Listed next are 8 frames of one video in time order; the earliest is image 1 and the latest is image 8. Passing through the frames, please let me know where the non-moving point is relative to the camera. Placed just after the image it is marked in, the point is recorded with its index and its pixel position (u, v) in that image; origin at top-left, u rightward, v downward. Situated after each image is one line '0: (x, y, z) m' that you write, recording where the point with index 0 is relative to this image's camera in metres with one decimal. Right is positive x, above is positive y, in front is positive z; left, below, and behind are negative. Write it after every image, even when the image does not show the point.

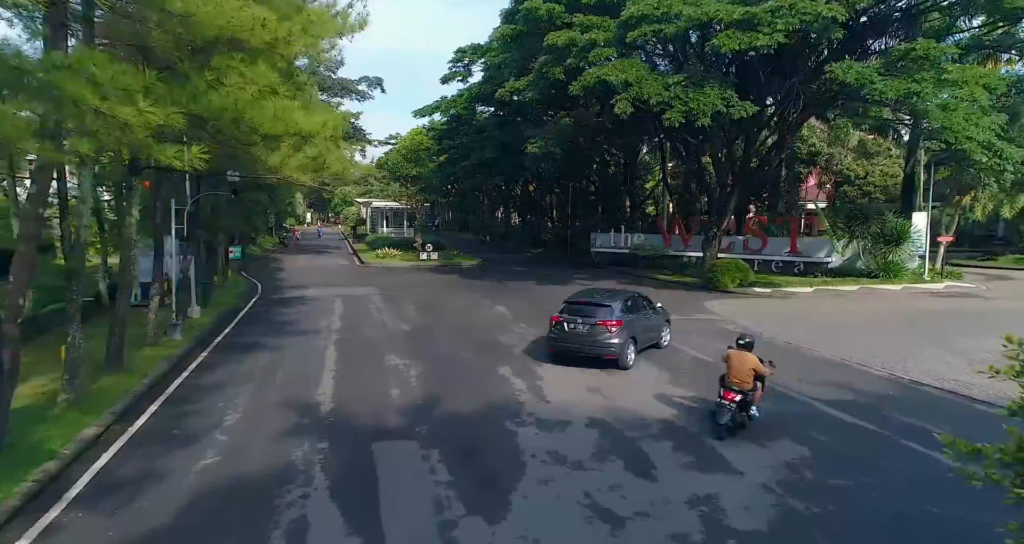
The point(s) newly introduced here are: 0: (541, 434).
0: (+0.3, -2.0, +7.0) m
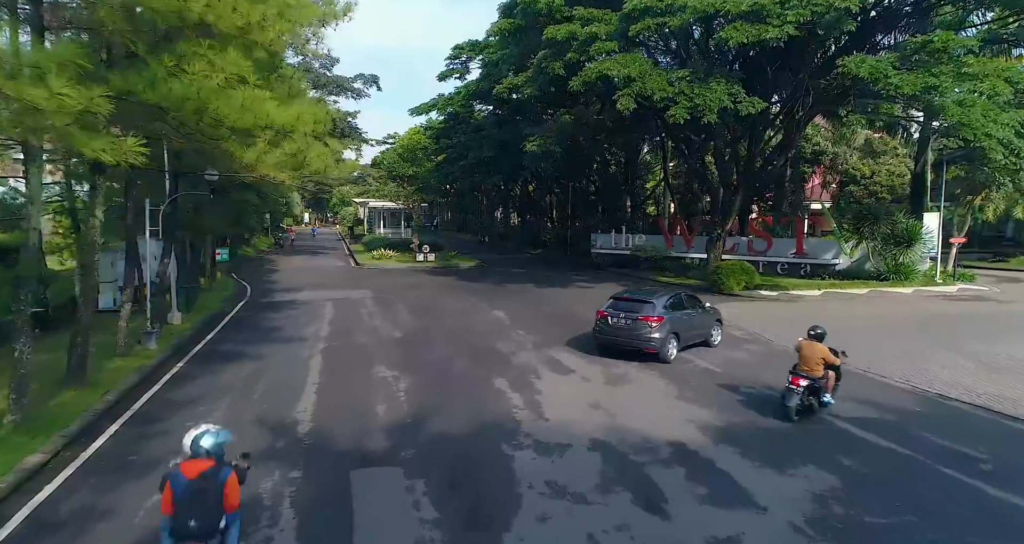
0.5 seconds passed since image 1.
0: (+0.3, -2.1, +6.3) m
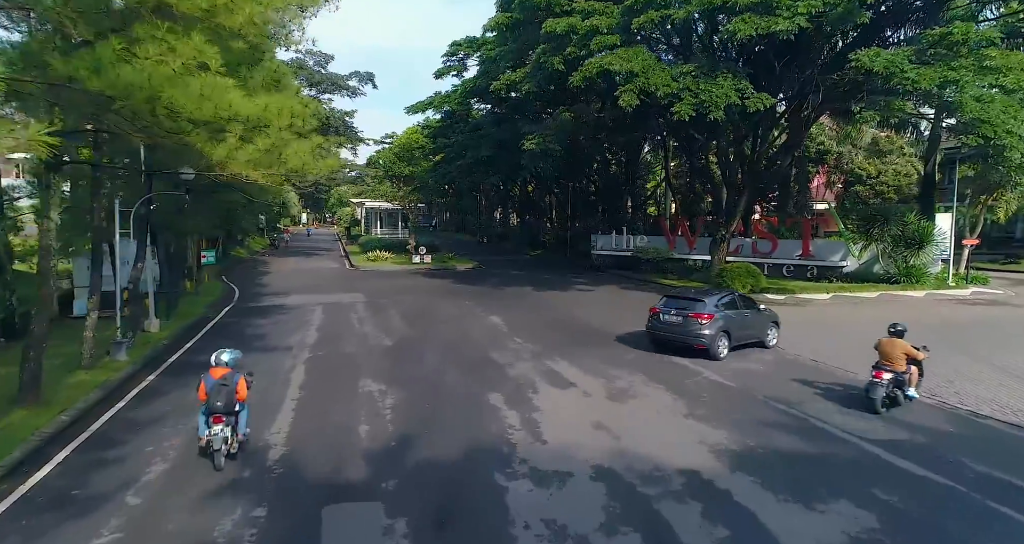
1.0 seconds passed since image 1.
0: (+0.2, -2.2, +5.7) m
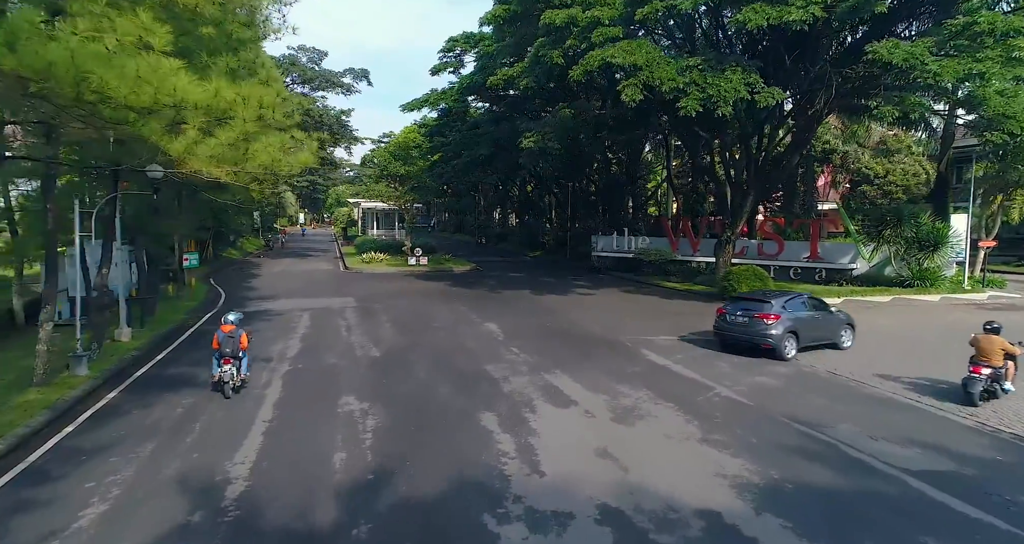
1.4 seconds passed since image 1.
0: (+0.2, -2.3, +4.9) m
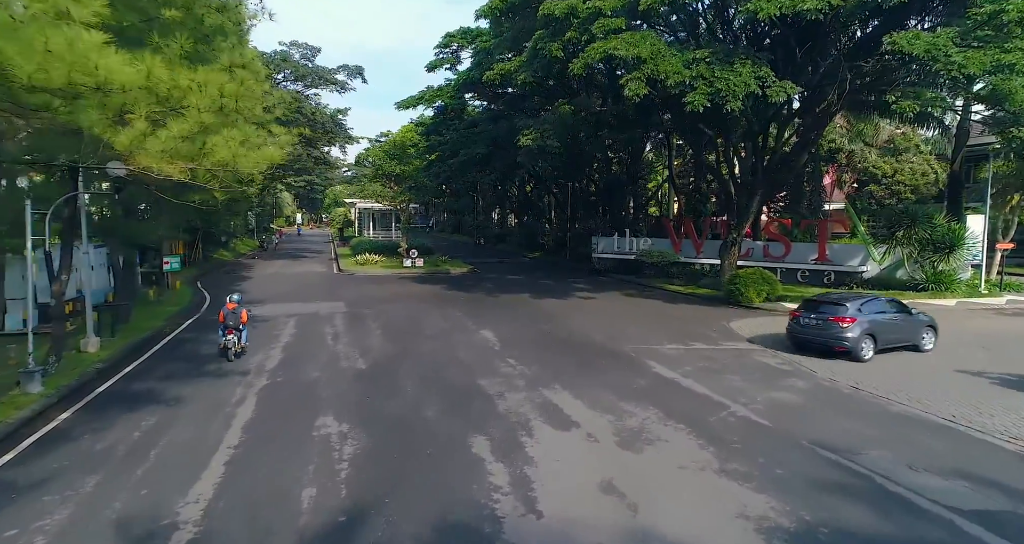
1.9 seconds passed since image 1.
0: (+0.1, -2.4, +4.1) m
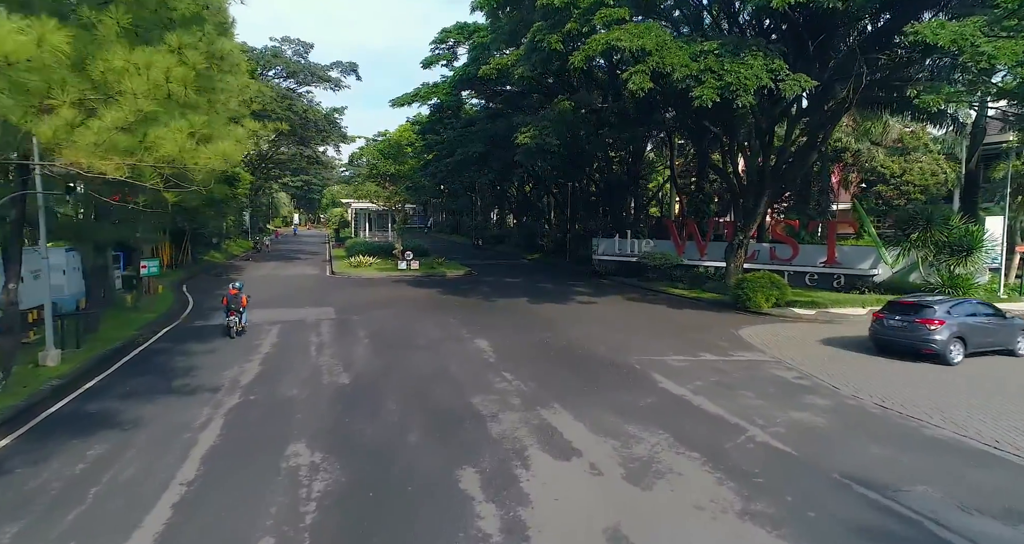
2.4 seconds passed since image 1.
0: (0.0, -2.5, +3.2) m
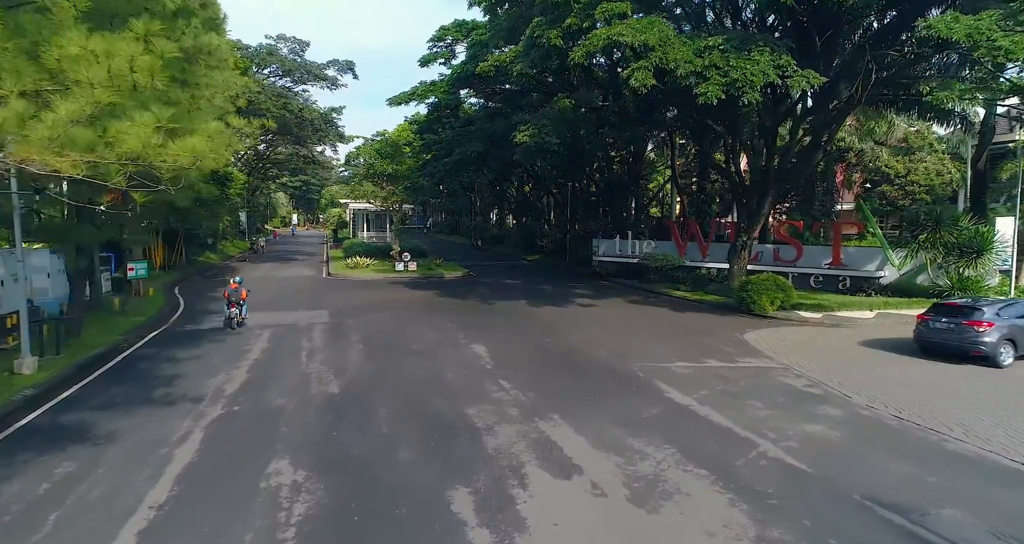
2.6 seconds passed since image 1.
0: (0.0, -2.5, +2.8) m
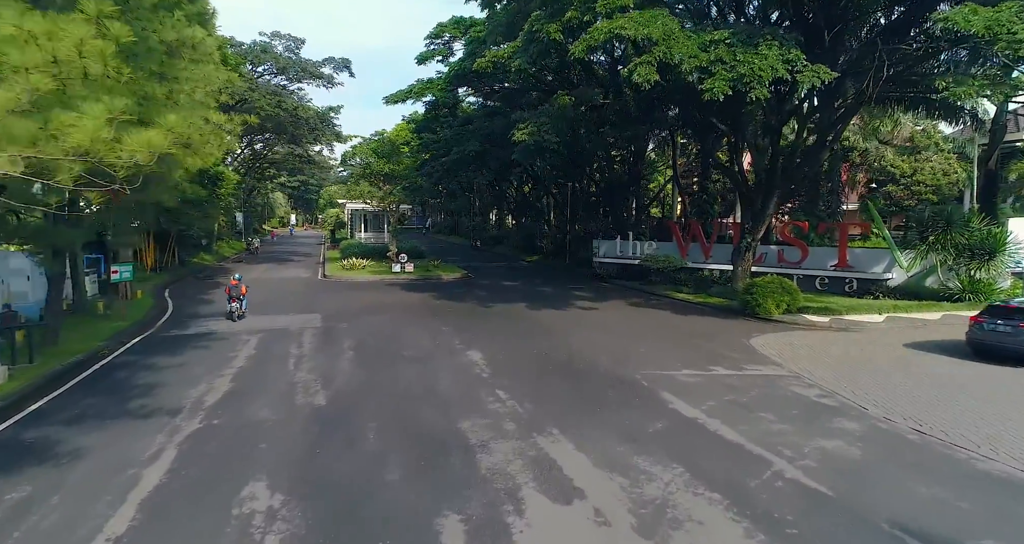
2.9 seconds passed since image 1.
0: (-0.1, -2.6, +2.3) m
